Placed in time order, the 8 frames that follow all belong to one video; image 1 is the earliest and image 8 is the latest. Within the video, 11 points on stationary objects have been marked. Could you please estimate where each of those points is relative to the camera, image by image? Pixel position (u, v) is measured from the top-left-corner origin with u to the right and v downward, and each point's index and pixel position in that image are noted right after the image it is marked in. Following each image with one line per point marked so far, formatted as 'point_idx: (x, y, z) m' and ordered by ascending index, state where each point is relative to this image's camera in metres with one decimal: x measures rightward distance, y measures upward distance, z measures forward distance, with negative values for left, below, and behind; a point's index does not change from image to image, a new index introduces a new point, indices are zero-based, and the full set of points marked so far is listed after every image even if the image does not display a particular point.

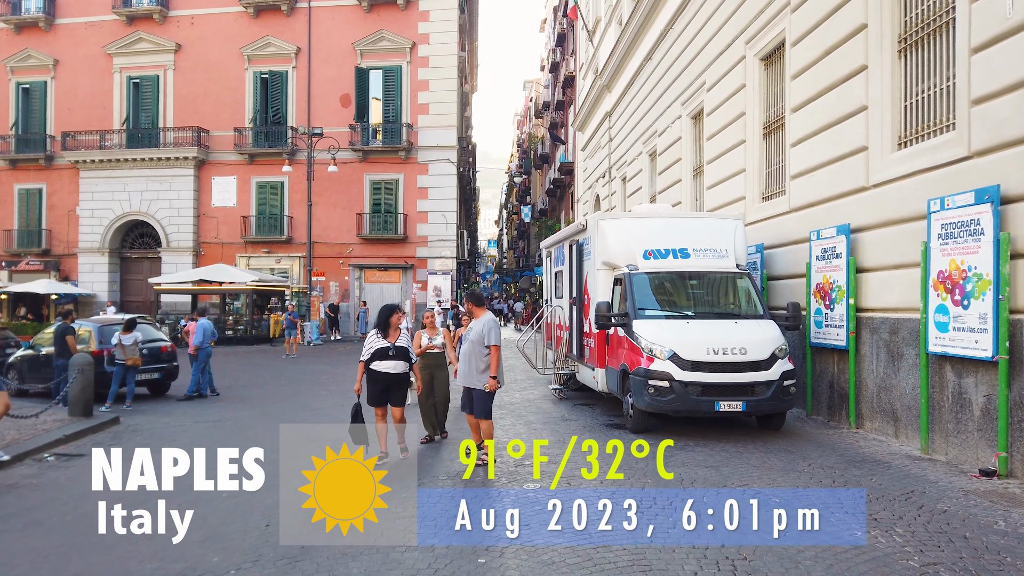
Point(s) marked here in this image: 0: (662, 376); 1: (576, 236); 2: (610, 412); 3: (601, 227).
0: (+1.6, -1.0, +8.3) m
1: (+1.0, +0.8, +11.4) m
2: (+1.5, -1.7, +10.6) m
3: (+1.2, +0.8, +10.2) m
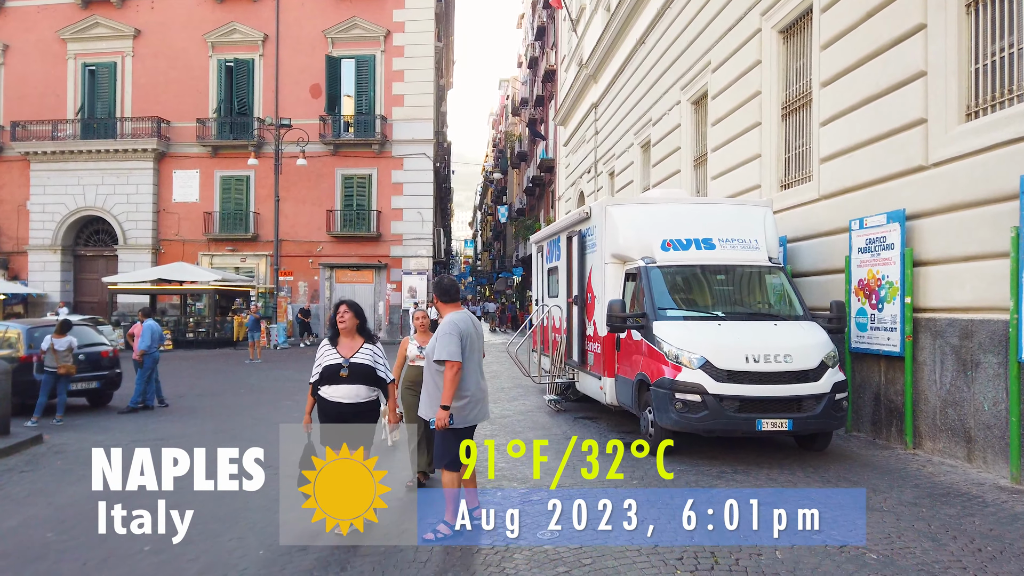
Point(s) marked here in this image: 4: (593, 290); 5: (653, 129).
0: (+1.6, -0.9, +6.9) m
1: (+0.9, +0.8, +10.0) m
2: (+1.4, -1.6, +9.3) m
3: (+1.1, +0.9, +8.8) m
4: (+1.0, 0.0, +9.3) m
5: (+3.3, +3.7, +17.6) m
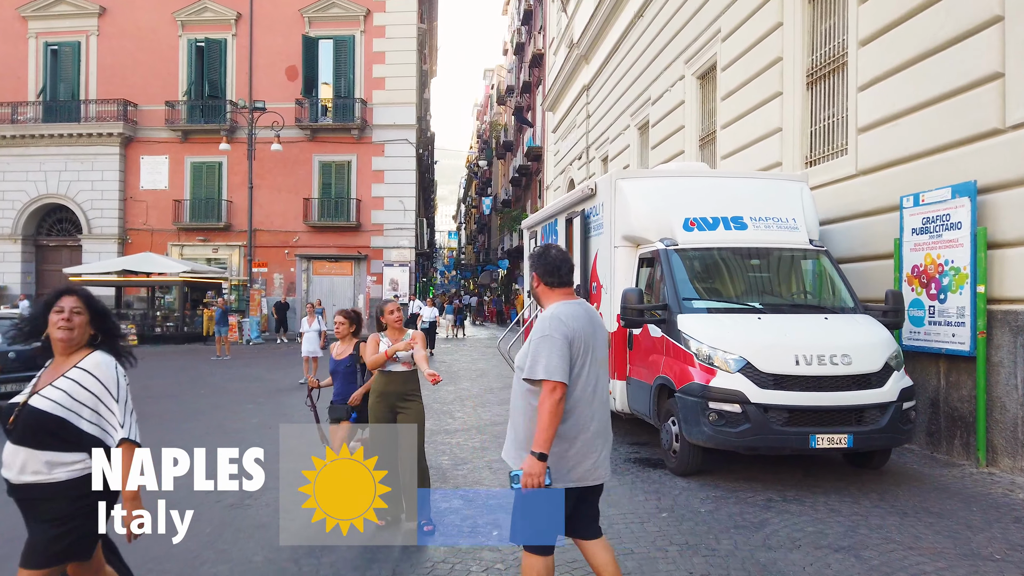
0: (+1.6, -0.8, +5.6) m
1: (+0.8, +1.0, +8.7) m
2: (+1.3, -1.5, +8.0) m
3: (+1.1, +1.0, +7.5) m
4: (+0.9, +0.1, +8.0) m
5: (+3.0, +3.9, +16.3) m
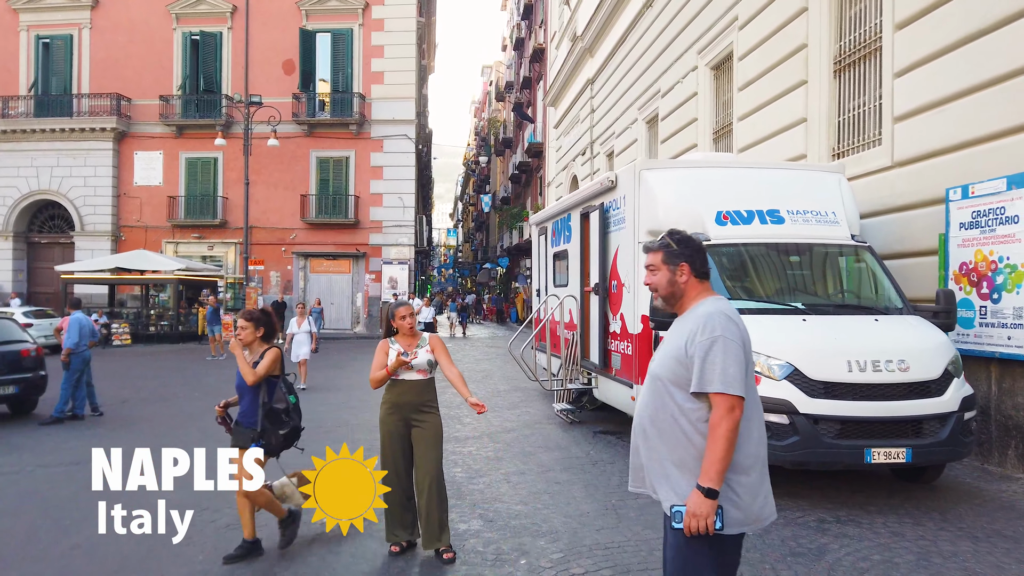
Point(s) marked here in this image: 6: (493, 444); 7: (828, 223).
0: (+1.8, -0.8, +5.1) m
1: (+0.9, +1.0, +8.2) m
2: (+1.4, -1.5, +7.5) m
3: (+1.2, +1.0, +7.0) m
4: (+1.1, +0.1, +7.5) m
5: (+3.1, +3.9, +15.8) m
6: (-0.2, -1.6, +7.7) m
7: (+2.7, +0.6, +6.5) m
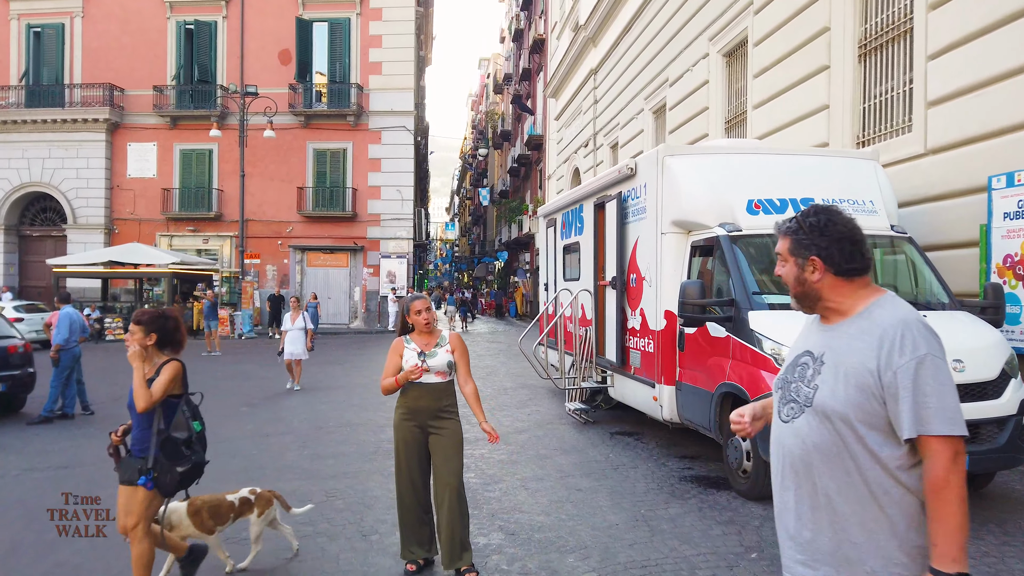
0: (+1.9, -0.8, +4.7) m
1: (+1.1, +1.0, +7.8) m
2: (+1.6, -1.4, +7.1) m
3: (+1.4, +1.1, +6.6) m
4: (+1.2, +0.2, +7.1) m
5: (+3.2, +4.0, +15.4) m
6: (-0.1, -1.5, +7.3) m
7: (+2.8, +0.6, +6.1) m
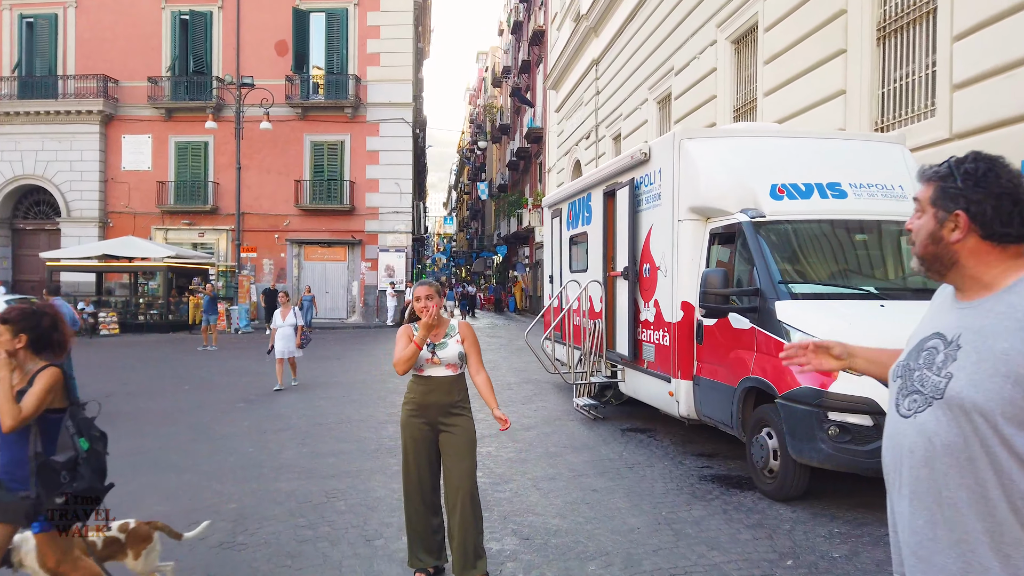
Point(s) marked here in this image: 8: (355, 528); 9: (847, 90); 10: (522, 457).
0: (+2.0, -0.7, +4.4) m
1: (+1.1, +1.1, +7.5) m
2: (+1.7, -1.3, +6.8) m
3: (+1.4, +1.1, +6.3) m
4: (+1.3, +0.3, +6.8) m
5: (+3.3, +4.1, +15.1) m
6: (0.0, -1.4, +7.0) m
7: (+2.9, +0.7, +5.8) m
8: (-1.0, -1.5, +4.6) m
9: (+4.0, +2.4, +9.1) m
10: (+0.1, -1.4, +6.4) m
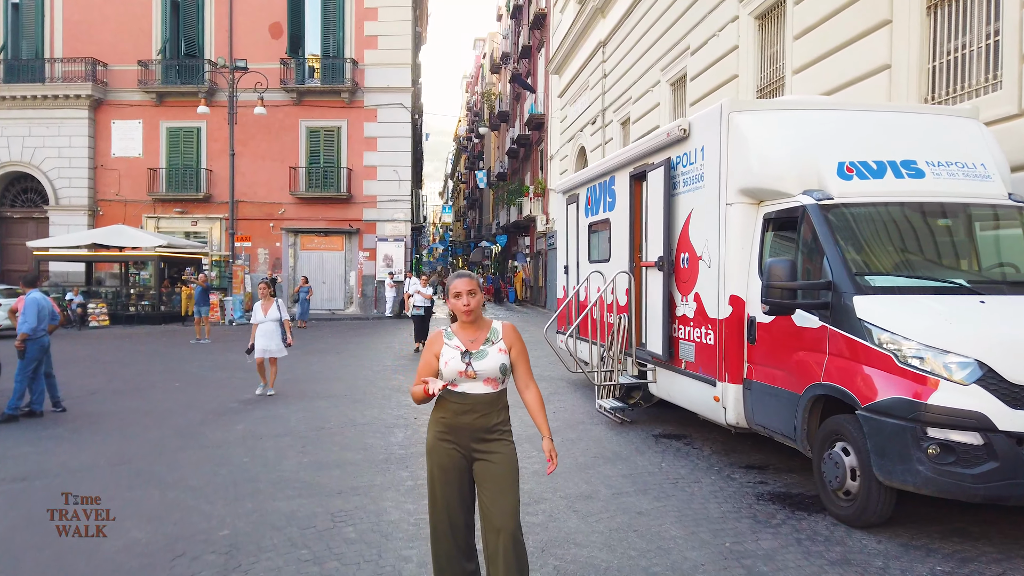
0: (+2.2, -0.7, +3.7) m
1: (+1.3, +1.2, +6.8) m
2: (+1.8, -1.3, +6.1) m
3: (+1.6, +1.2, +5.6) m
4: (+1.5, +0.3, +6.1) m
5: (+3.4, +4.3, +14.3) m
6: (+0.2, -1.4, +6.3) m
7: (+3.1, +0.7, +5.1) m
8: (-0.8, -1.4, +4.0) m
9: (+4.2, +2.5, +8.4) m
10: (+0.3, -1.4, +5.7) m
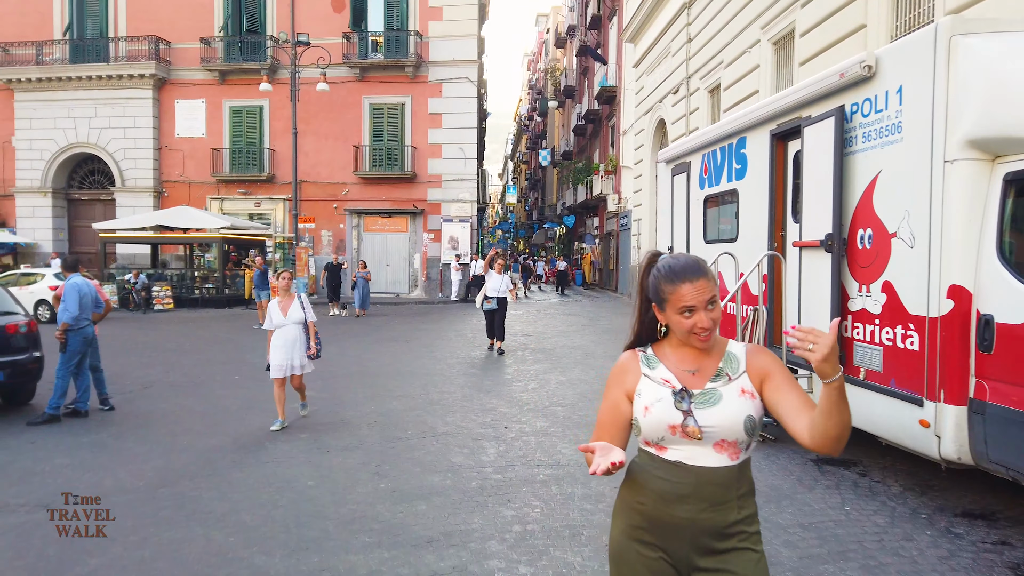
0: (+2.8, -0.6, +2.2) m
1: (+2.2, +1.3, +5.3) m
2: (+2.6, -1.2, +4.7) m
3: (+2.4, +1.3, +4.1) m
4: (+2.3, +0.4, +4.6) m
5: (+4.8, +4.6, +12.6) m
6: (+1.0, -1.3, +4.9) m
7: (+3.8, +0.8, +3.5) m
8: (-0.1, -1.4, +2.7) m
9: (+5.2, +2.6, +6.7) m
10: (+1.1, -1.3, +4.4) m
